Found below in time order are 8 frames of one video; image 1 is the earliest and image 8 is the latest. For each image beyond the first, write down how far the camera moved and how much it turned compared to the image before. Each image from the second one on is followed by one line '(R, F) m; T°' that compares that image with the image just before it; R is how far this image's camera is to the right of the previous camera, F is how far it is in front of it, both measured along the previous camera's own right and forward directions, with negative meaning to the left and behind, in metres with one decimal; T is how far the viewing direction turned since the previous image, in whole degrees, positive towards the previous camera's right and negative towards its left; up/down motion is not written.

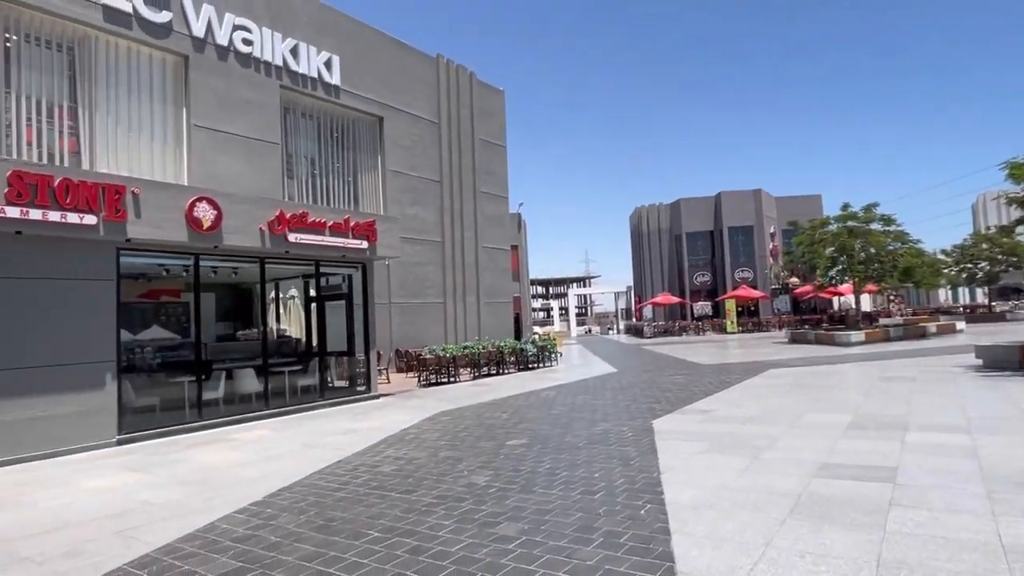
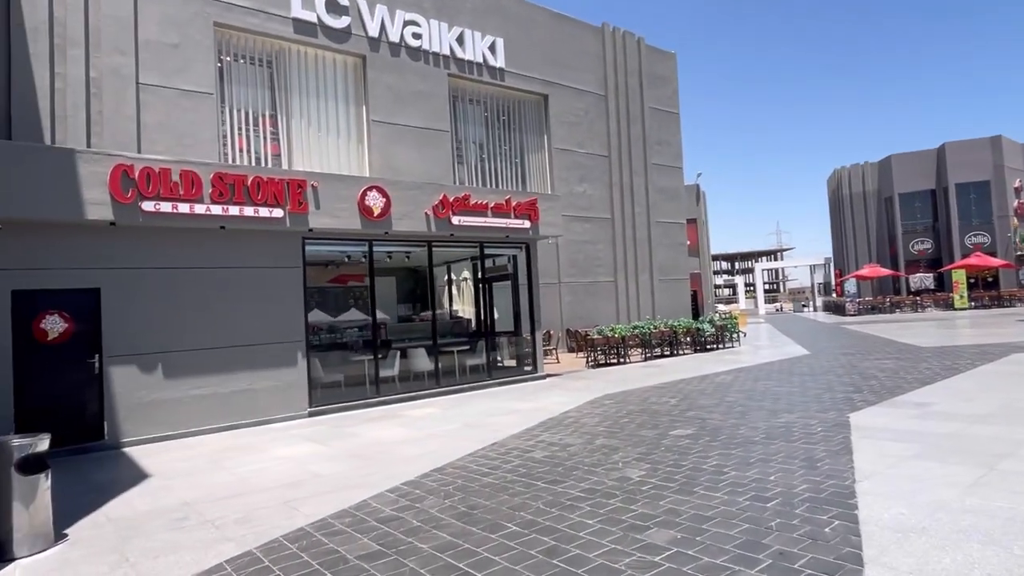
(+0.3, +0.6) m; -17°
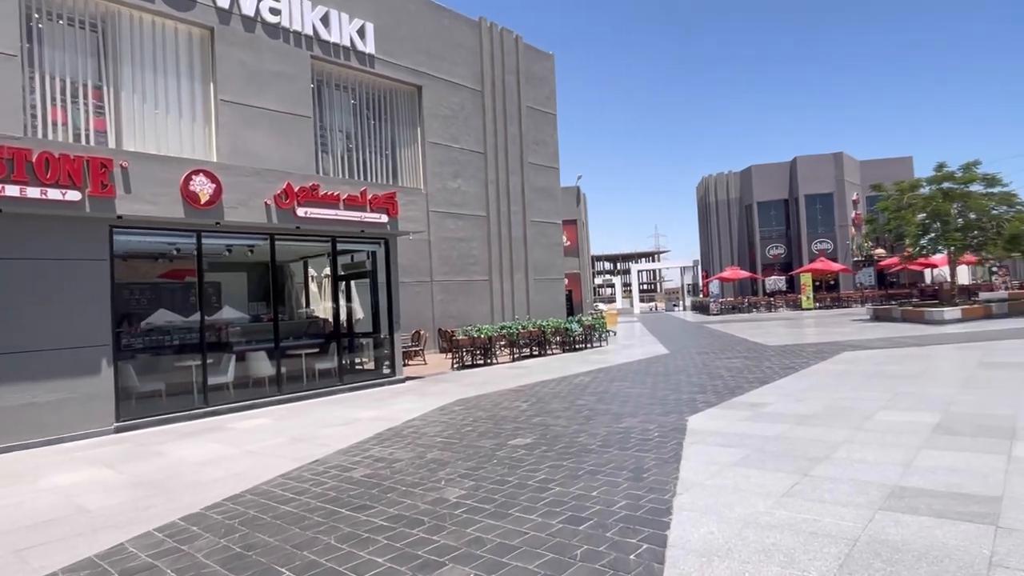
(+0.8, +0.6) m; +10°
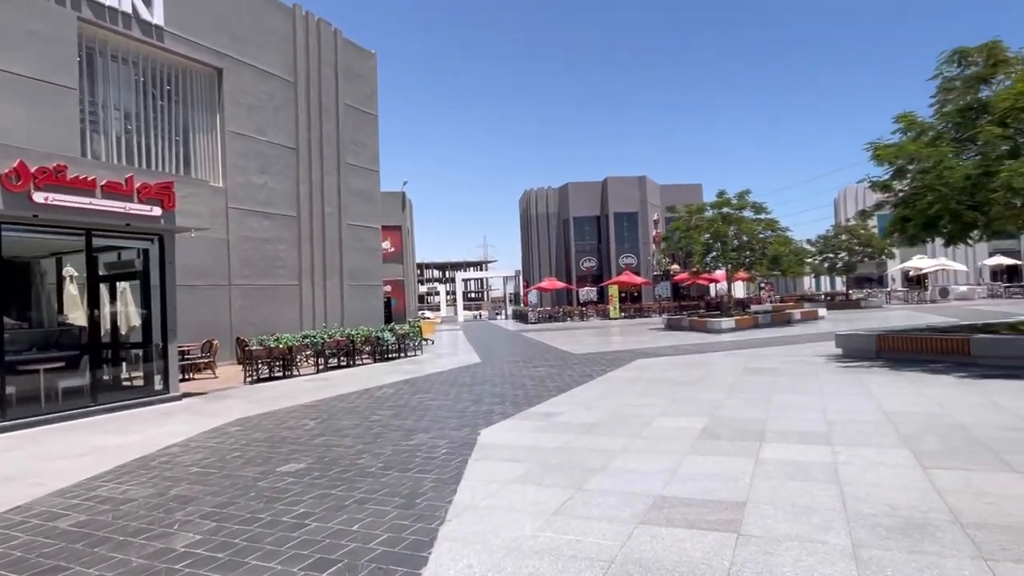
(+0.6, +0.5) m; +16°
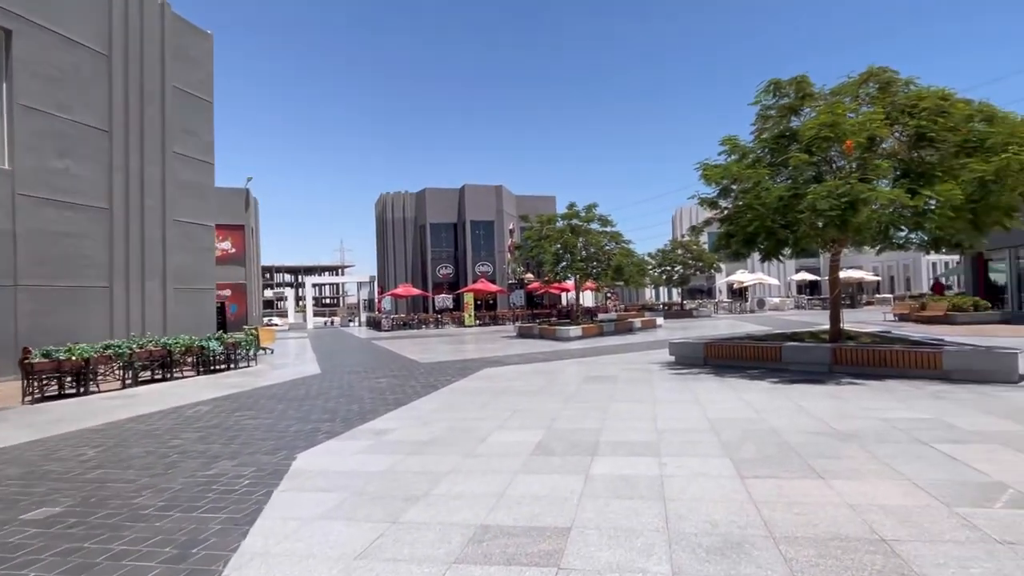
(+0.4, +0.5) m; +13°
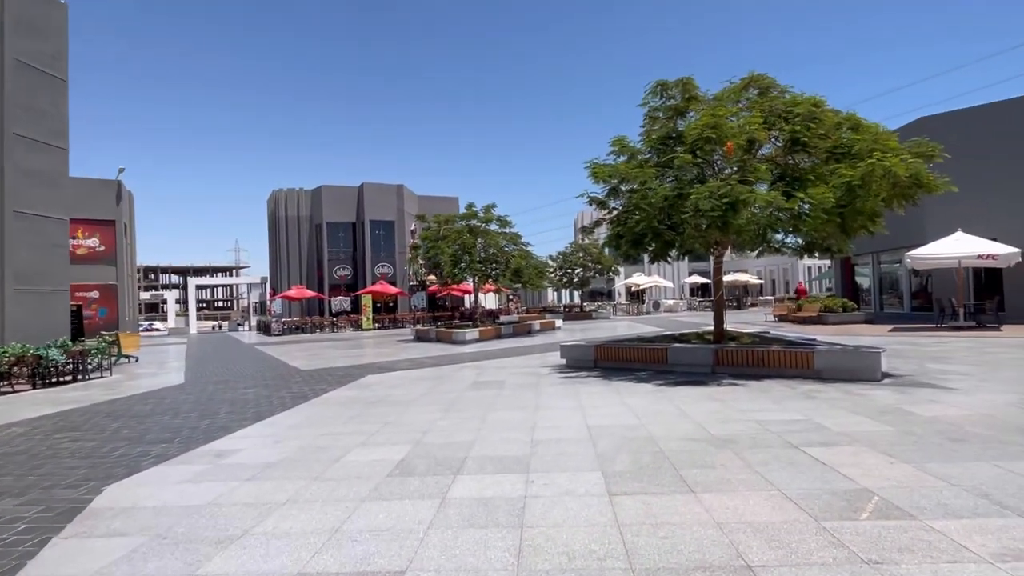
(+0.5, +0.7) m; +9°
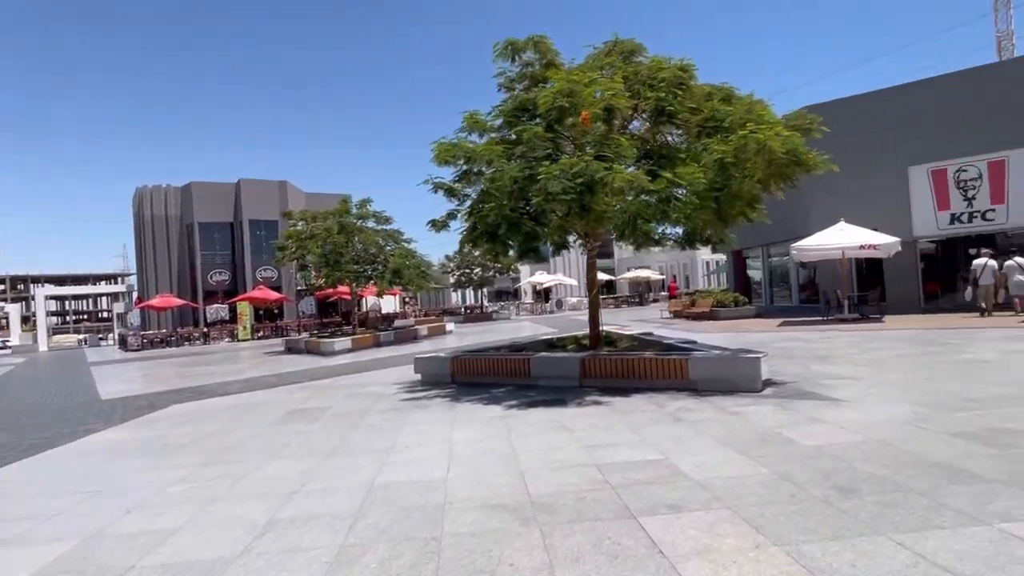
(+1.6, +2.2) m; +8°
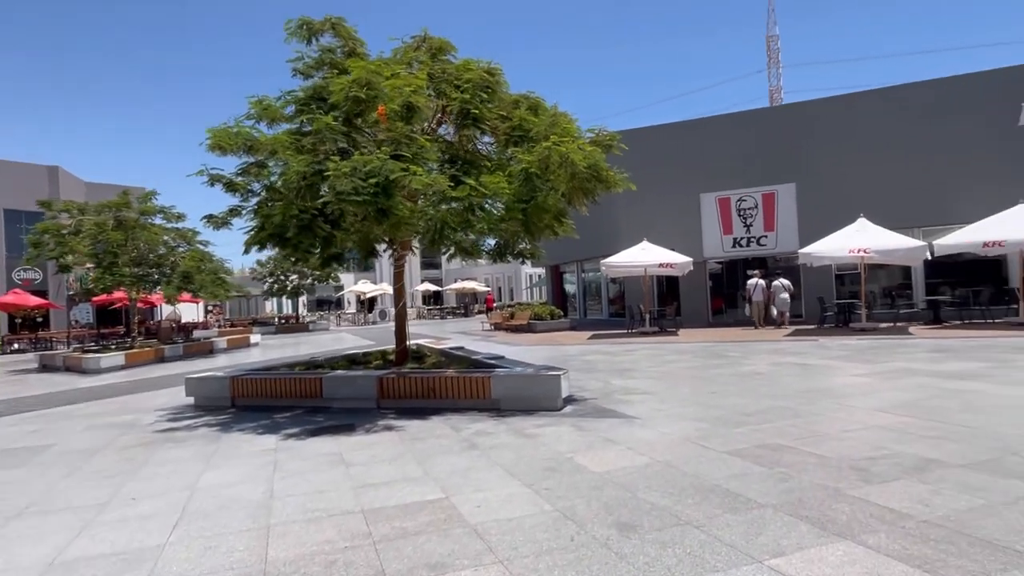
(+0.6, +0.8) m; +16°
